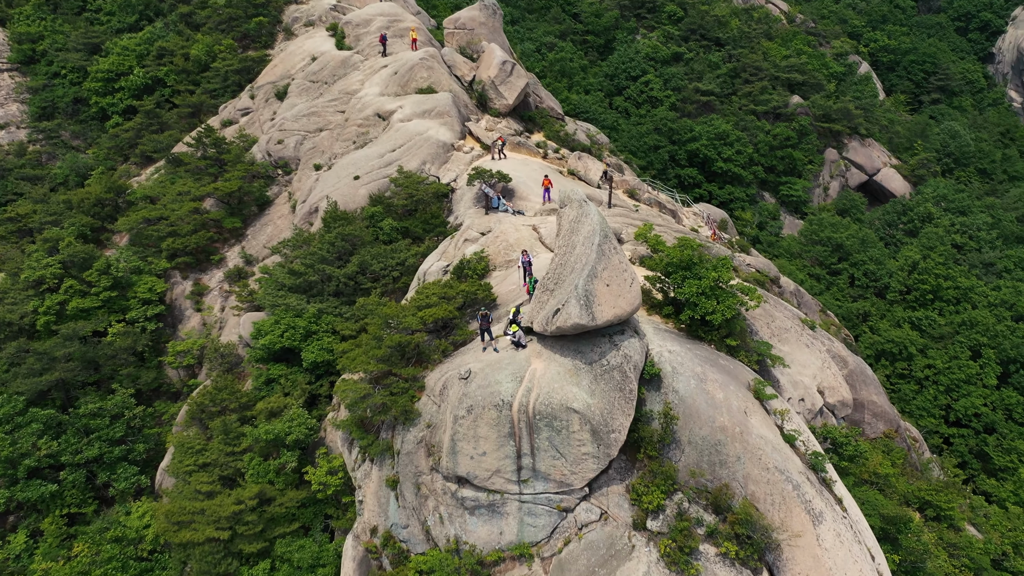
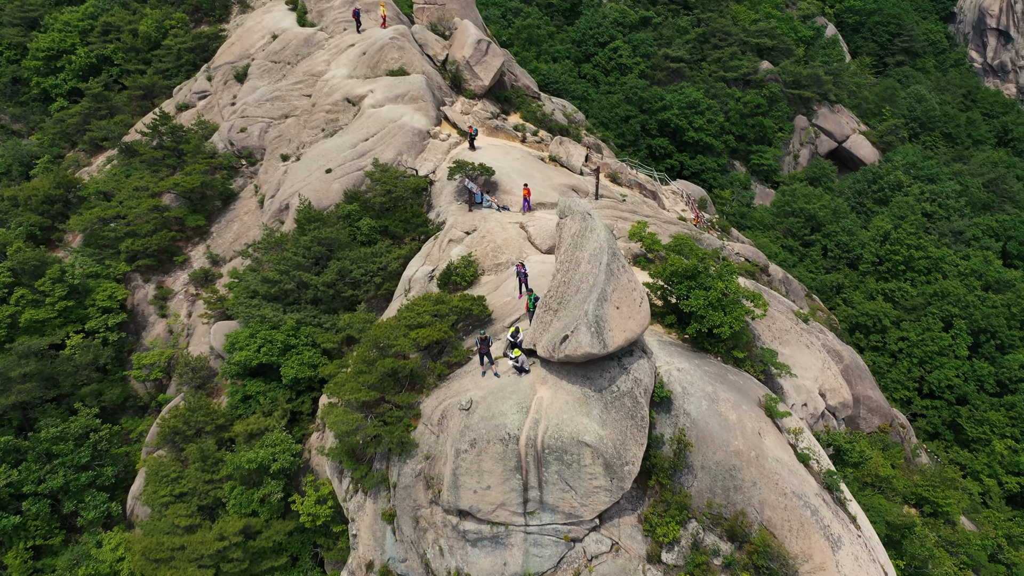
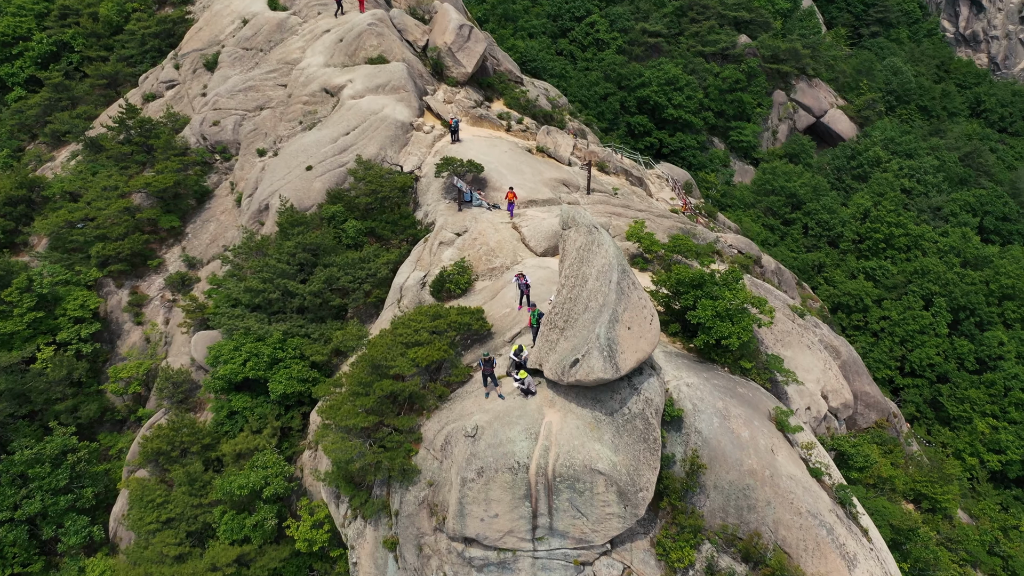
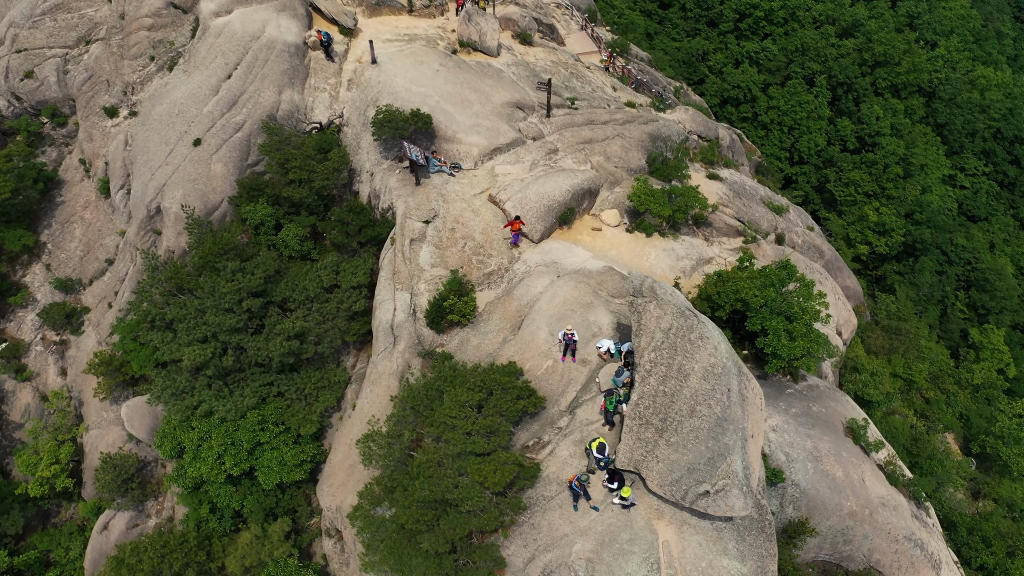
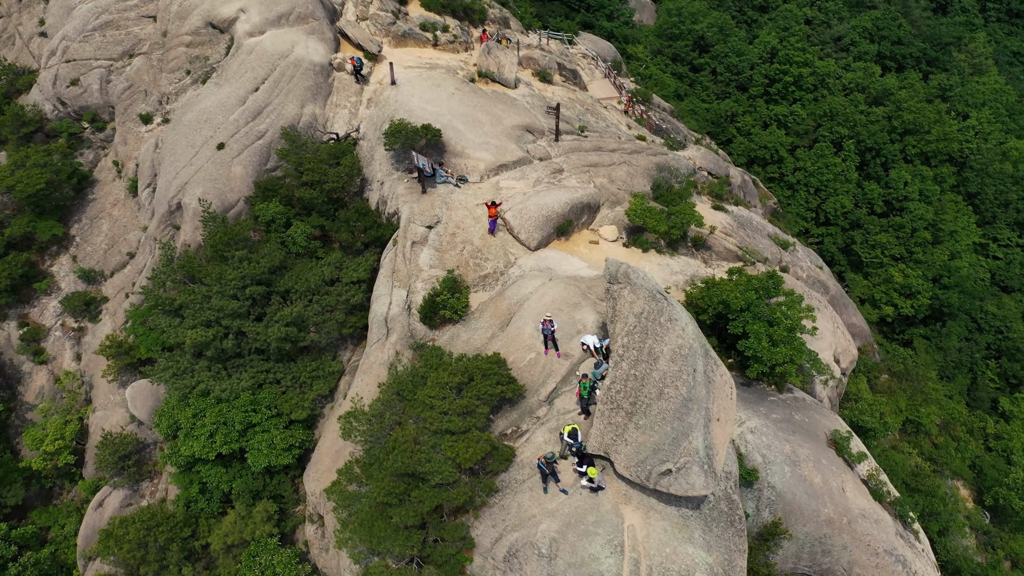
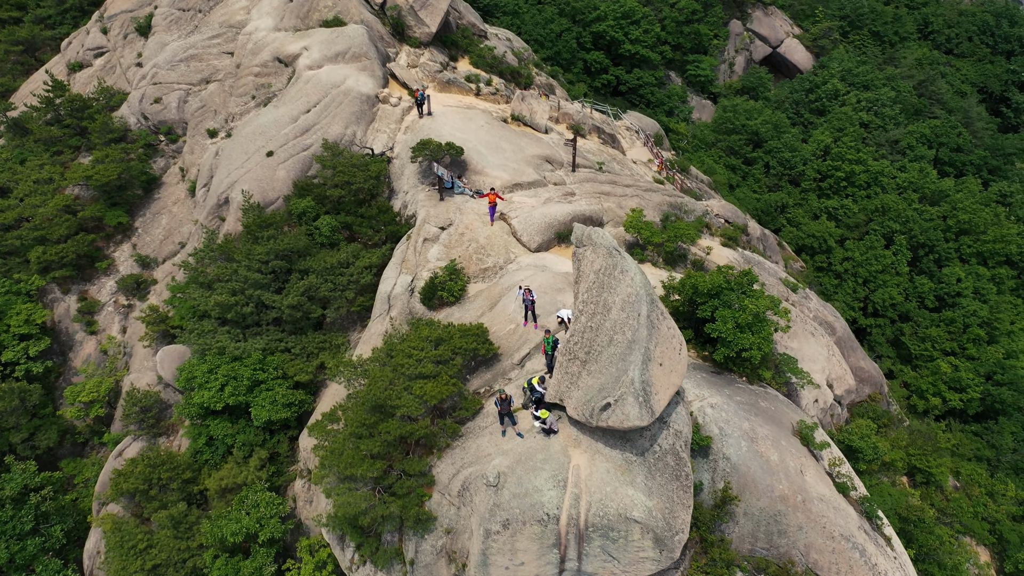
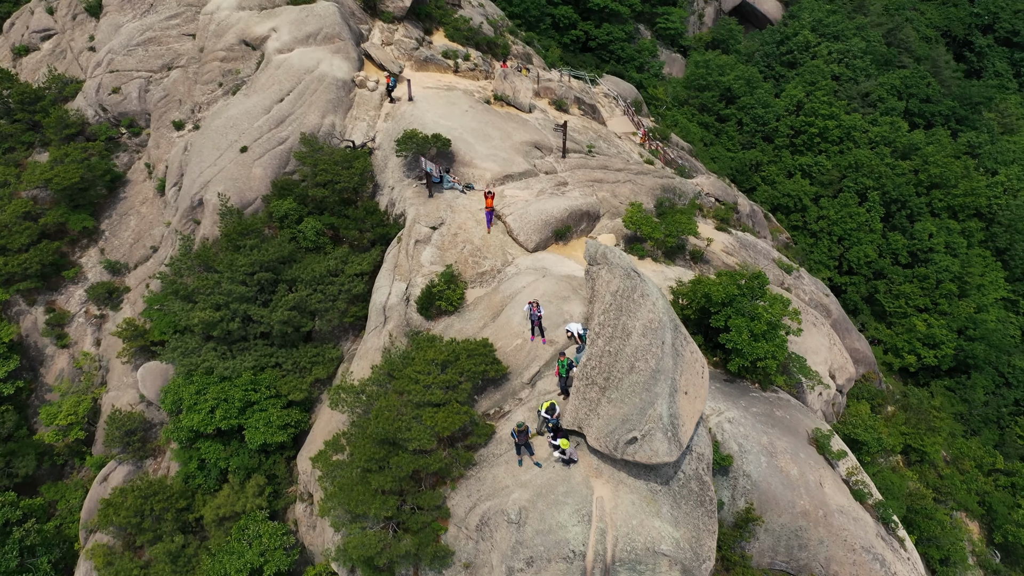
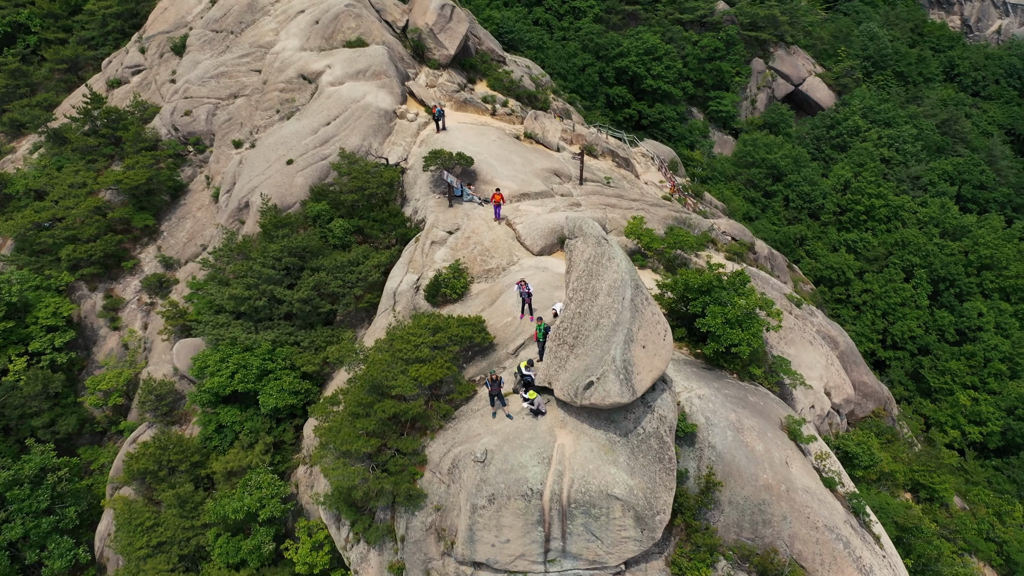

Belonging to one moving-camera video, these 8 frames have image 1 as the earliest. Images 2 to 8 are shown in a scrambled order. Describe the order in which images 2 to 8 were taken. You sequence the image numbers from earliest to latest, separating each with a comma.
2, 3, 8, 6, 7, 5, 4
